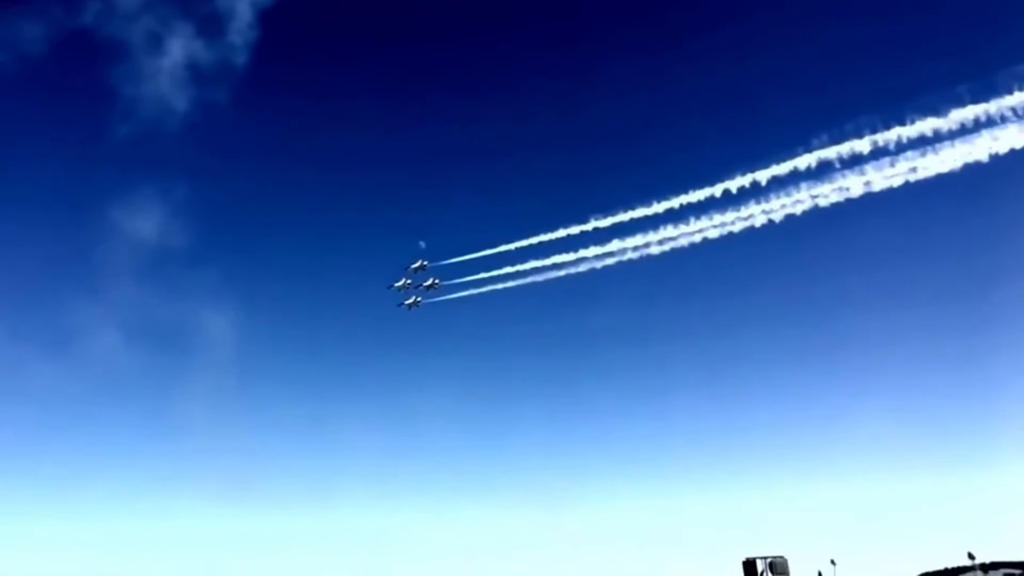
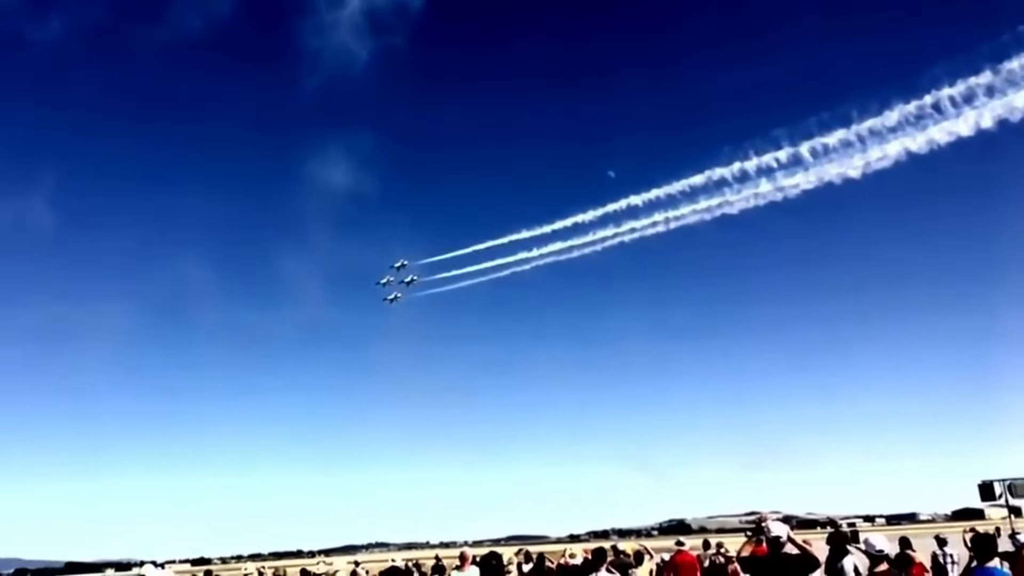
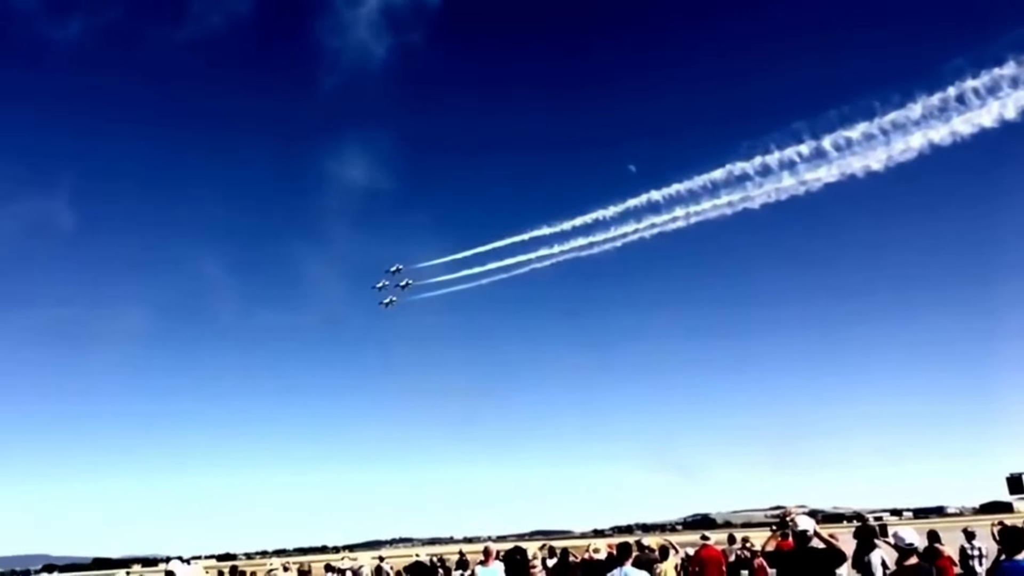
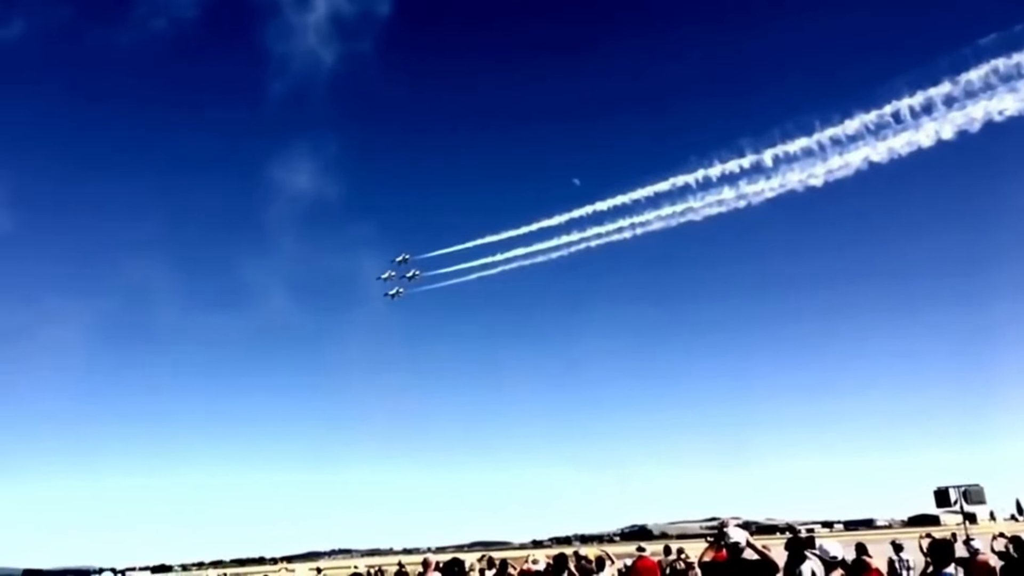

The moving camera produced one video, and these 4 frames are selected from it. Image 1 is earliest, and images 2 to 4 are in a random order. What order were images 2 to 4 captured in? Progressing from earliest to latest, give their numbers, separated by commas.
4, 2, 3
